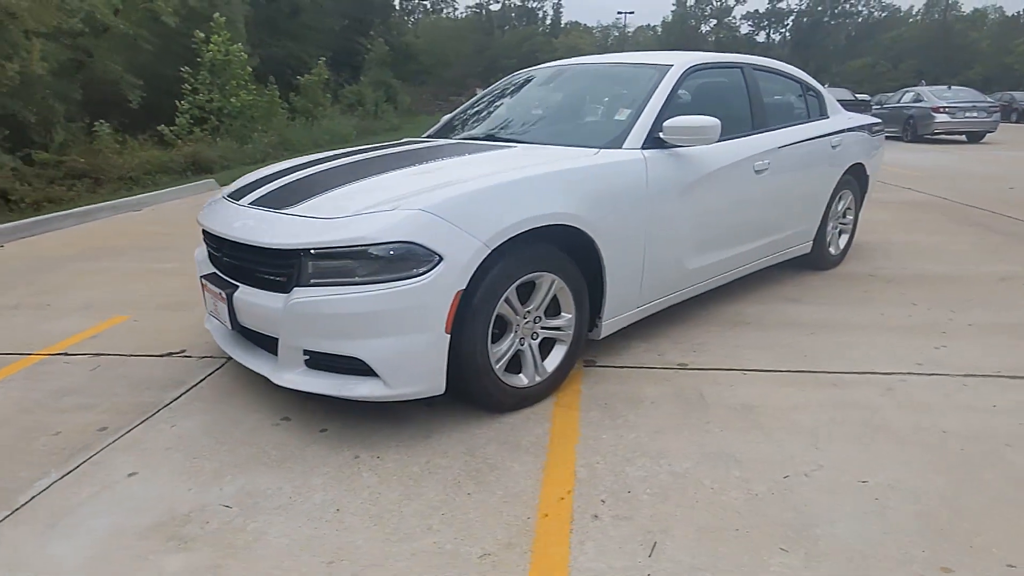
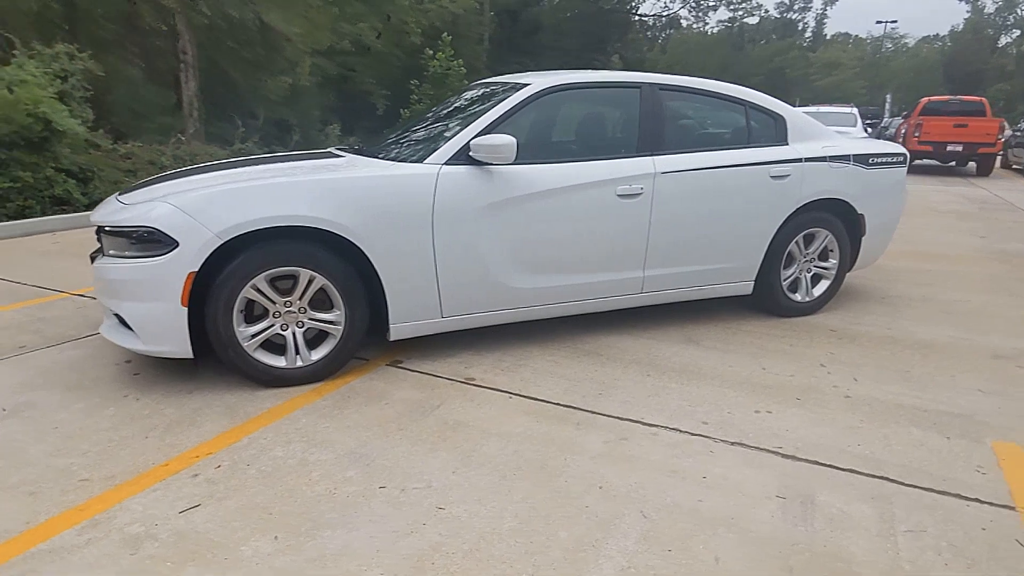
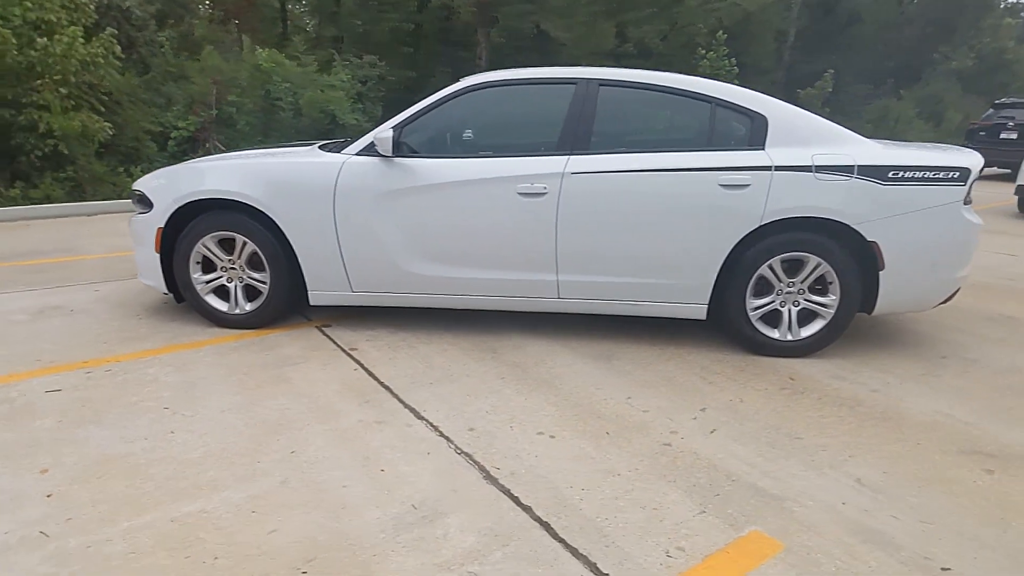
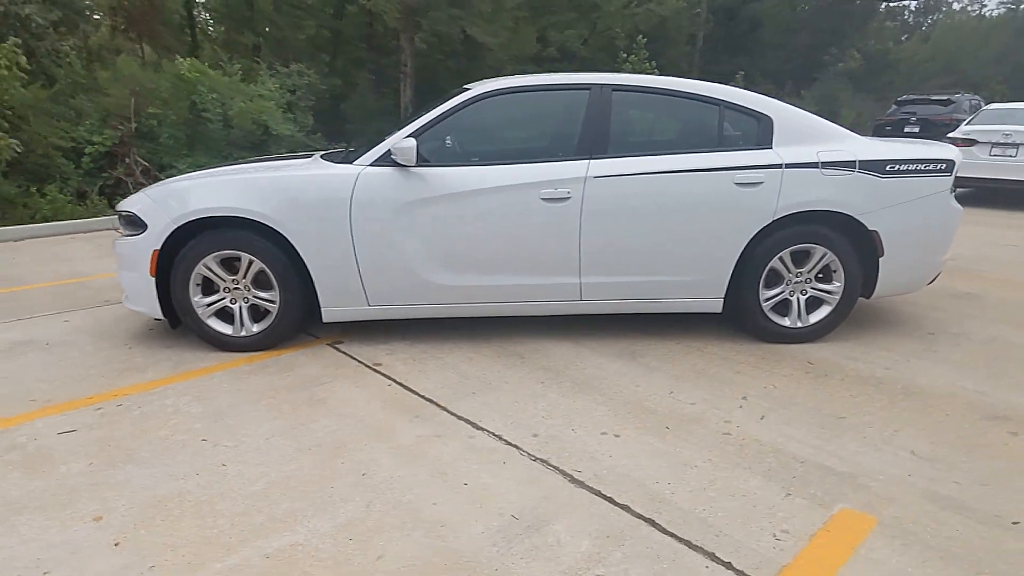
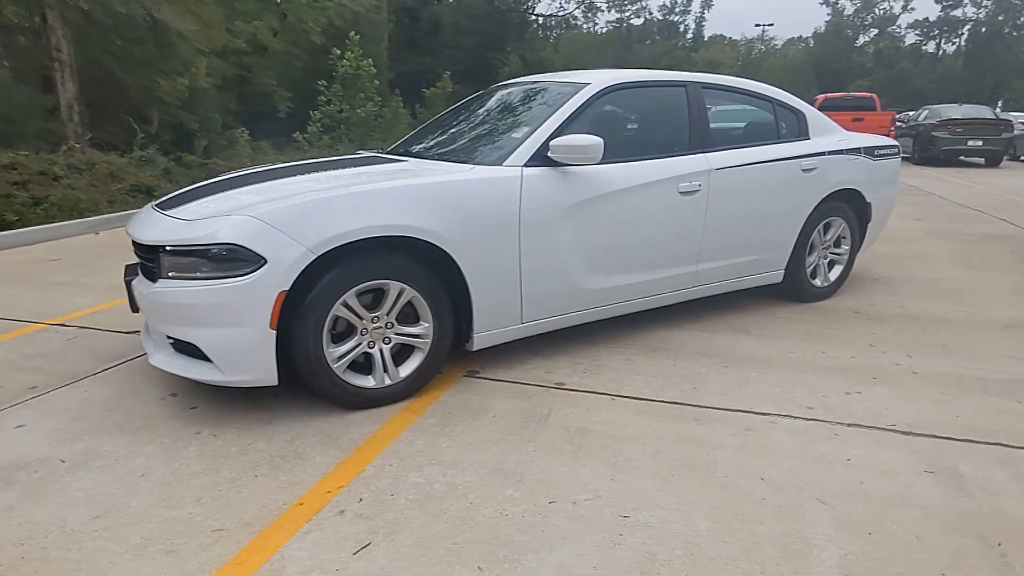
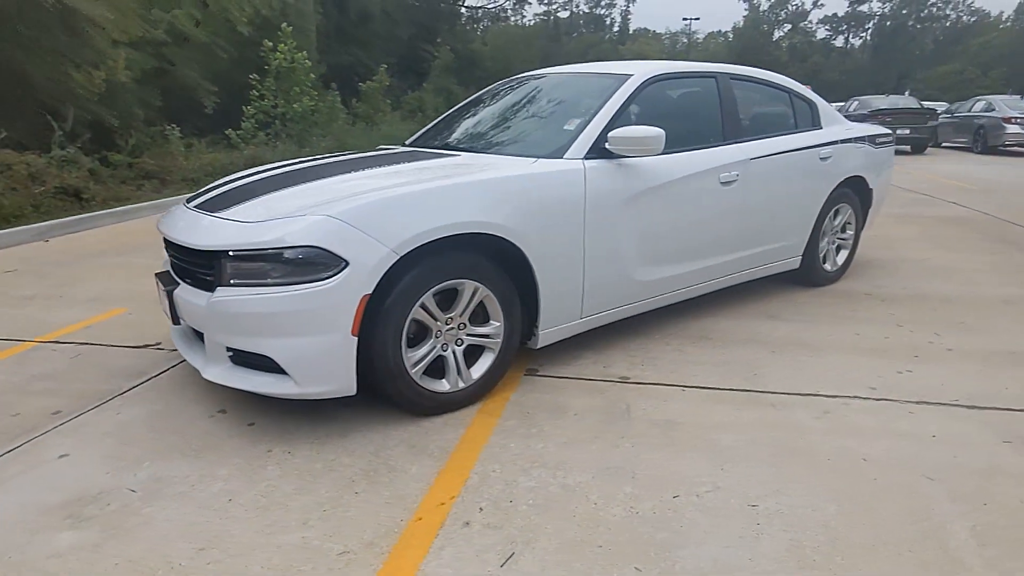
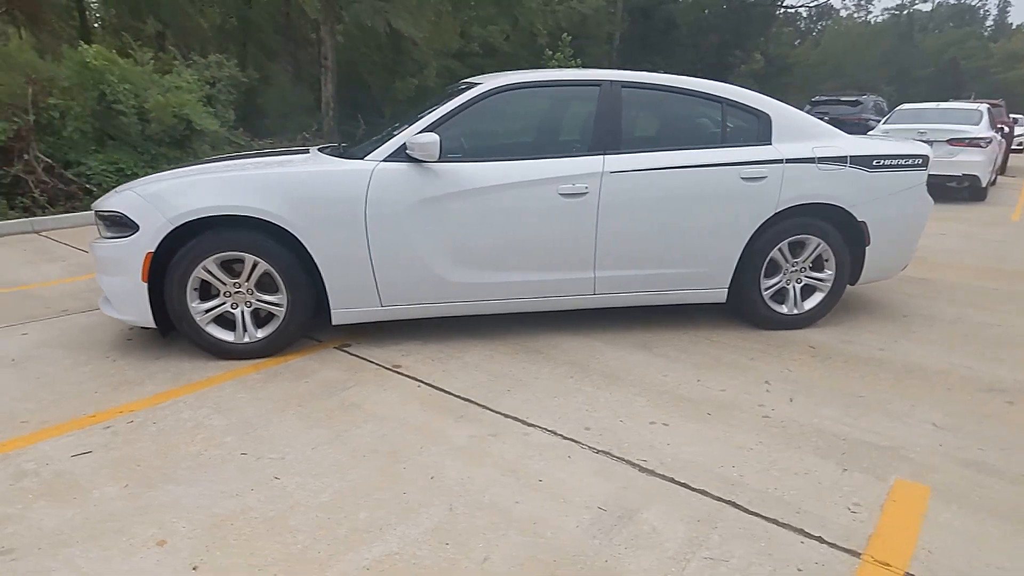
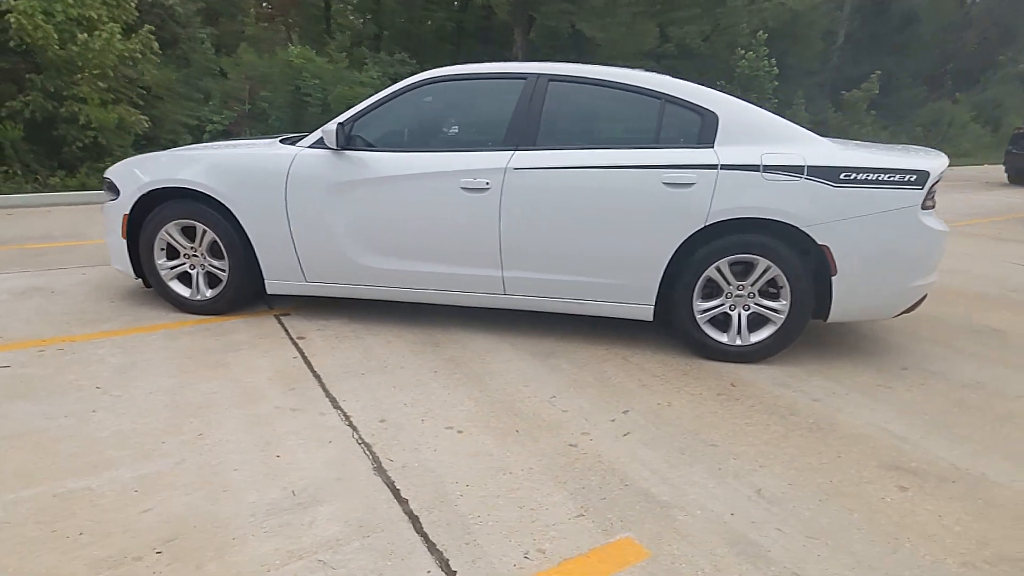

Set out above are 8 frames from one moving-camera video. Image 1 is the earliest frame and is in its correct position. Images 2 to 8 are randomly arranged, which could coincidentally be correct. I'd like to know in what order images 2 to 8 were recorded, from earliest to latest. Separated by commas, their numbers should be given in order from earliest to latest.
6, 5, 2, 7, 4, 3, 8
